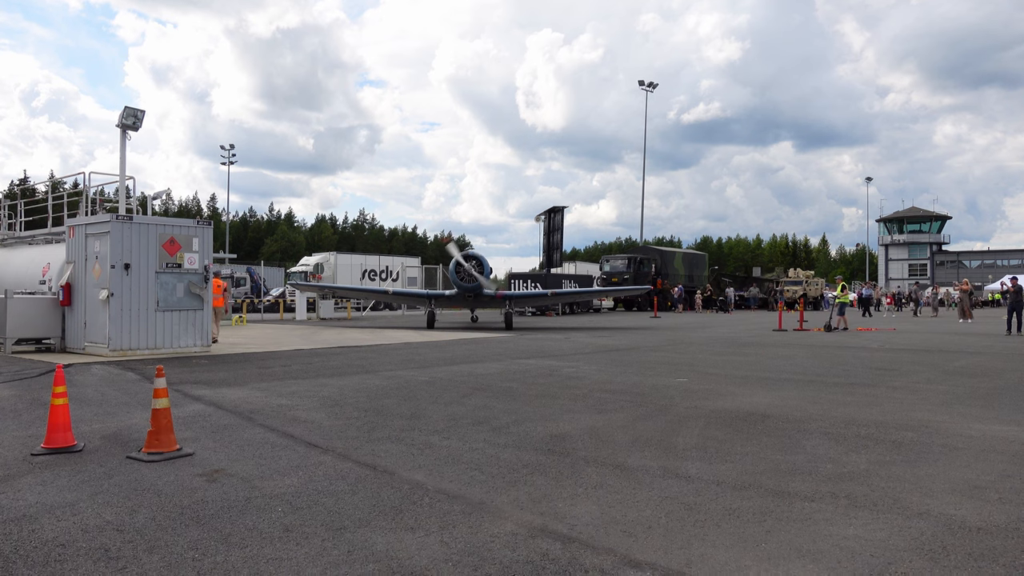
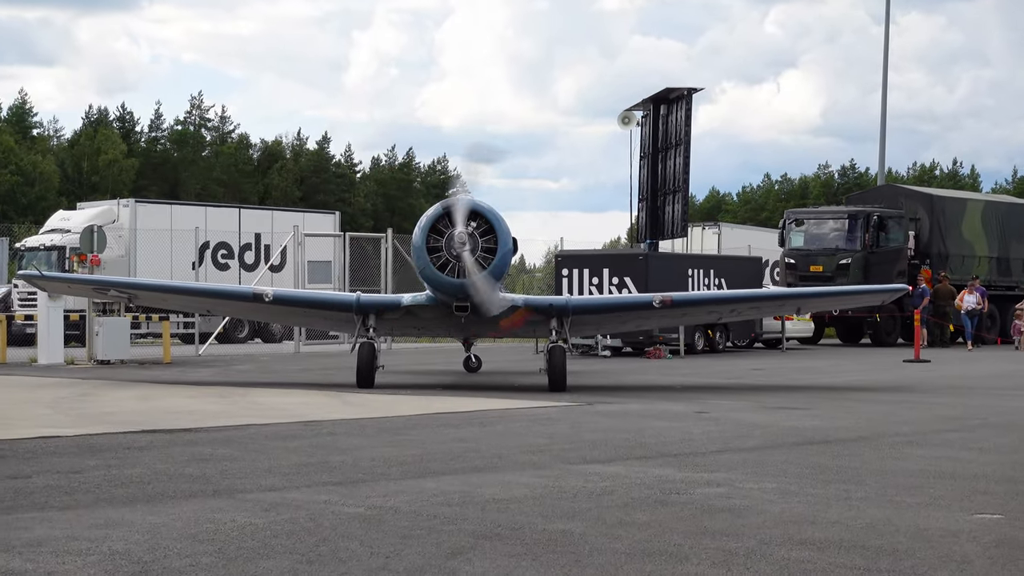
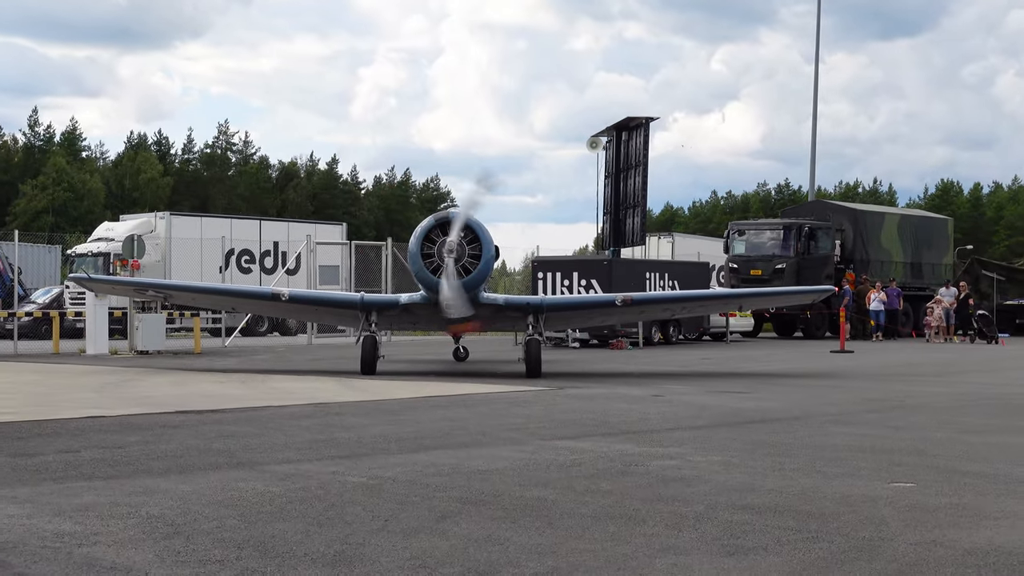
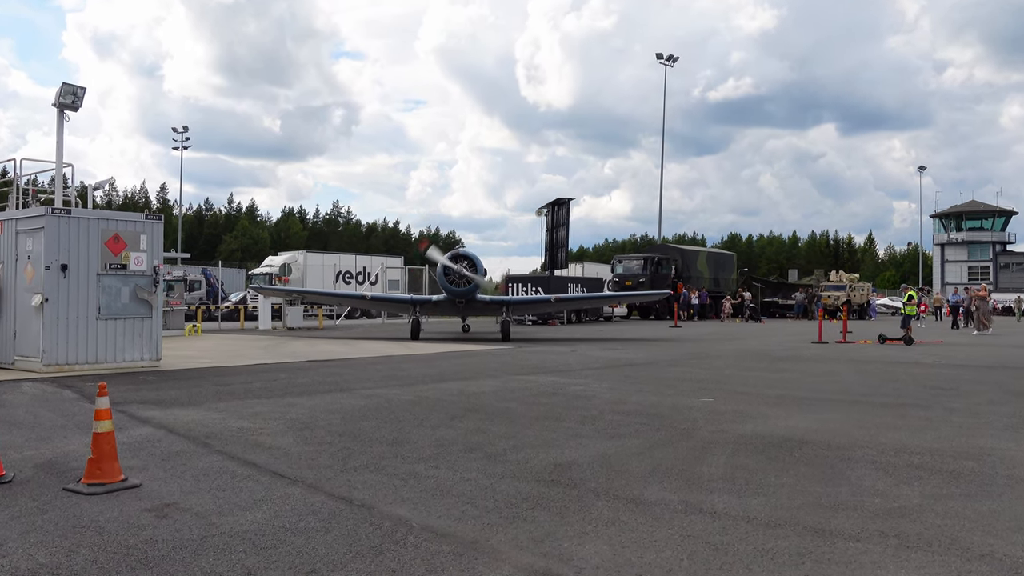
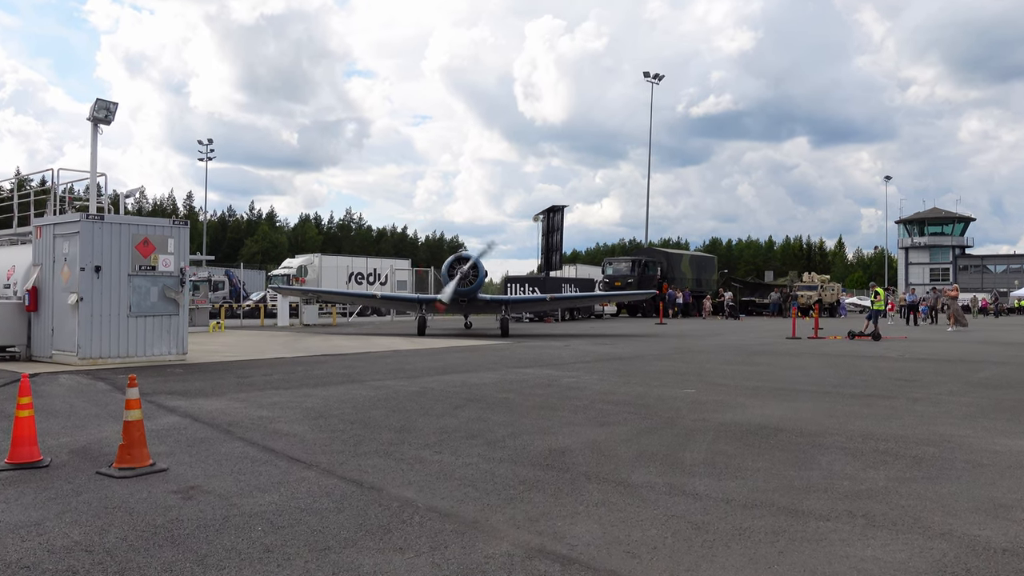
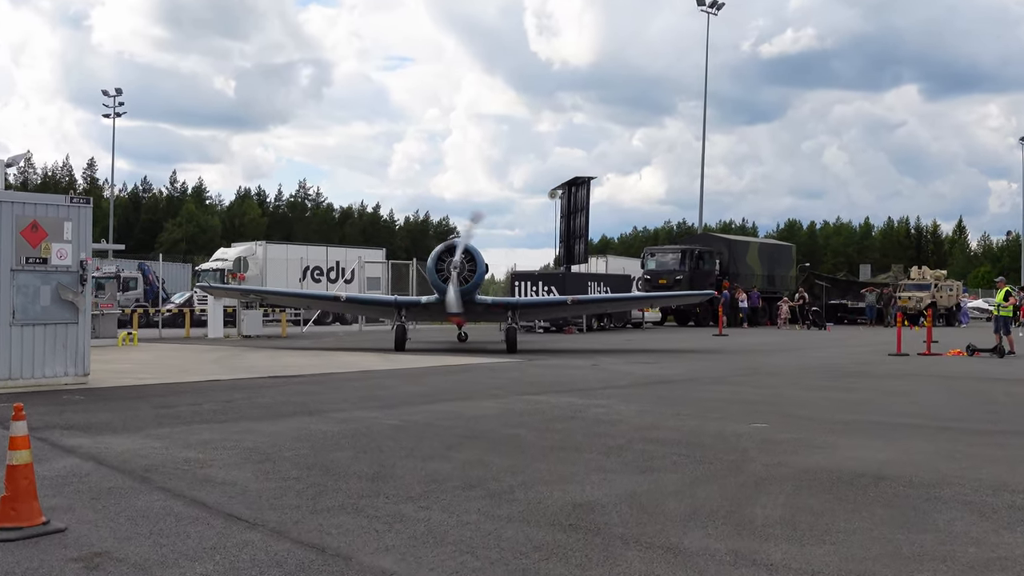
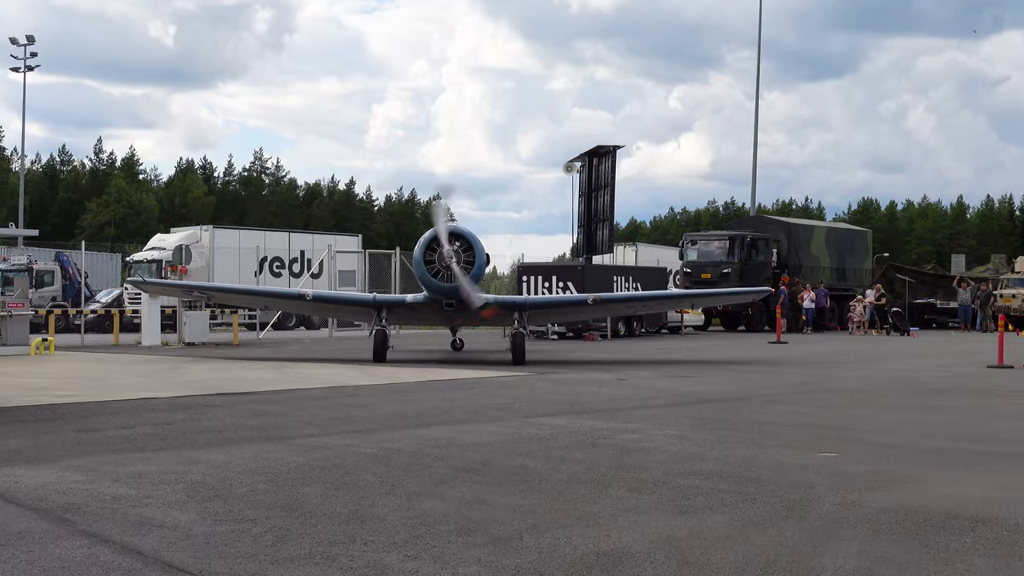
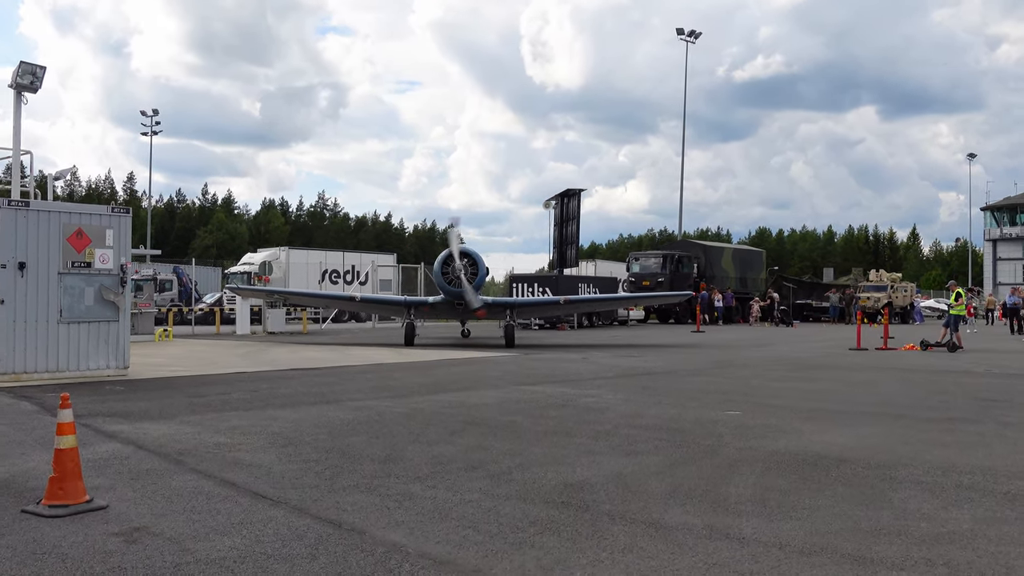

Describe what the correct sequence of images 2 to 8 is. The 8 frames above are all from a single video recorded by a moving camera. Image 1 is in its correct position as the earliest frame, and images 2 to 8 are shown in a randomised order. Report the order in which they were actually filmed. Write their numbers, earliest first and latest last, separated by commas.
5, 4, 8, 6, 7, 3, 2
